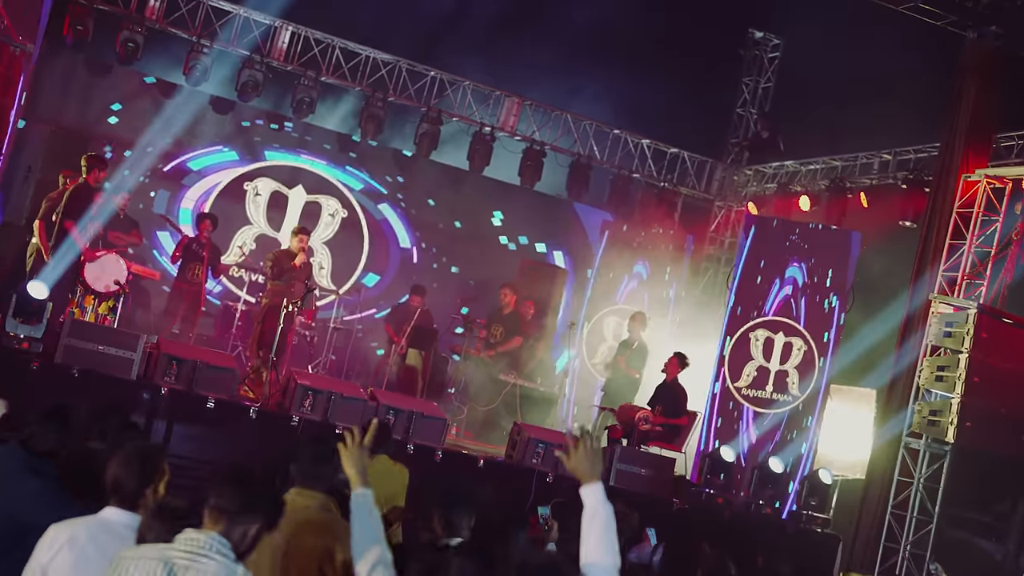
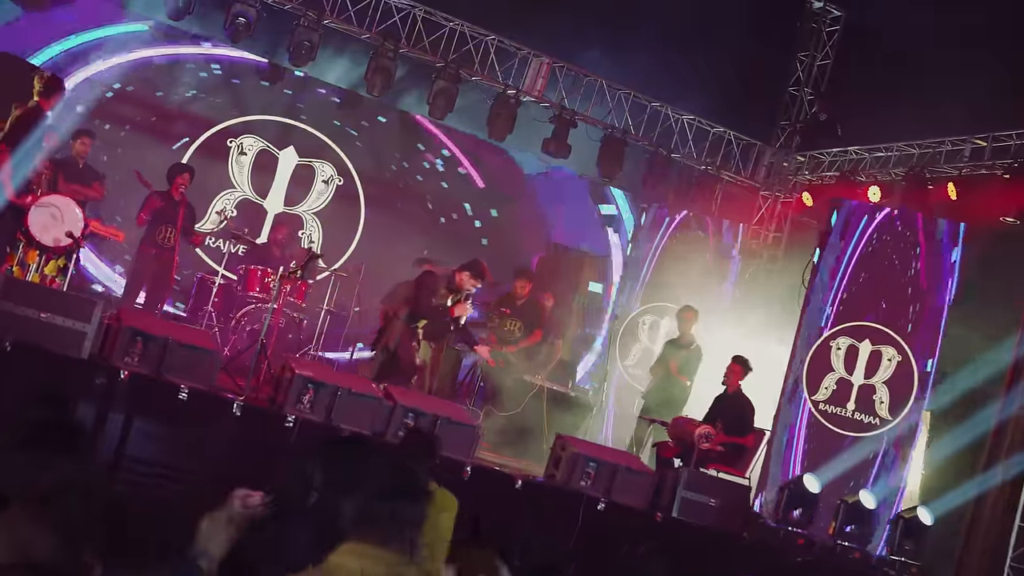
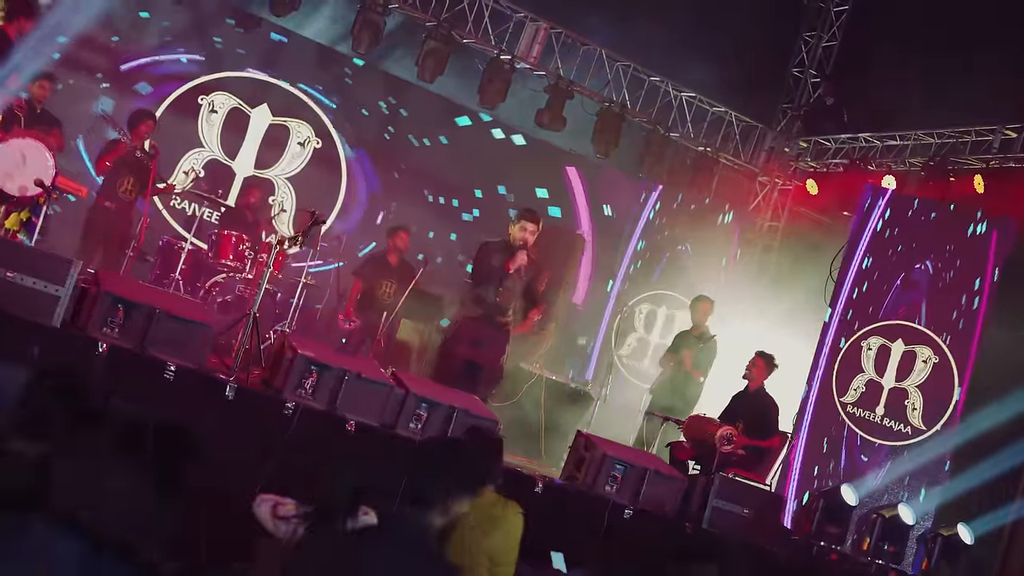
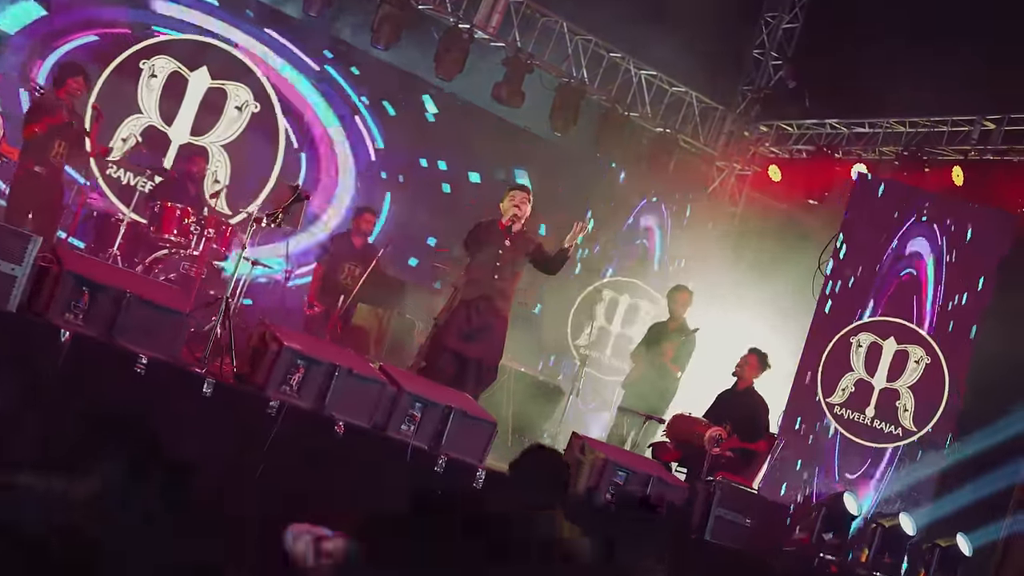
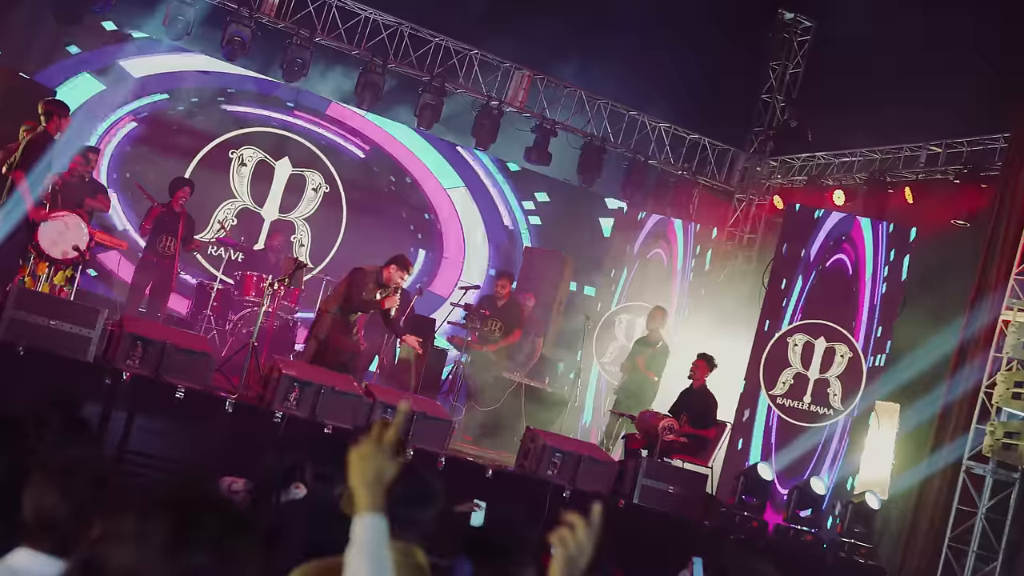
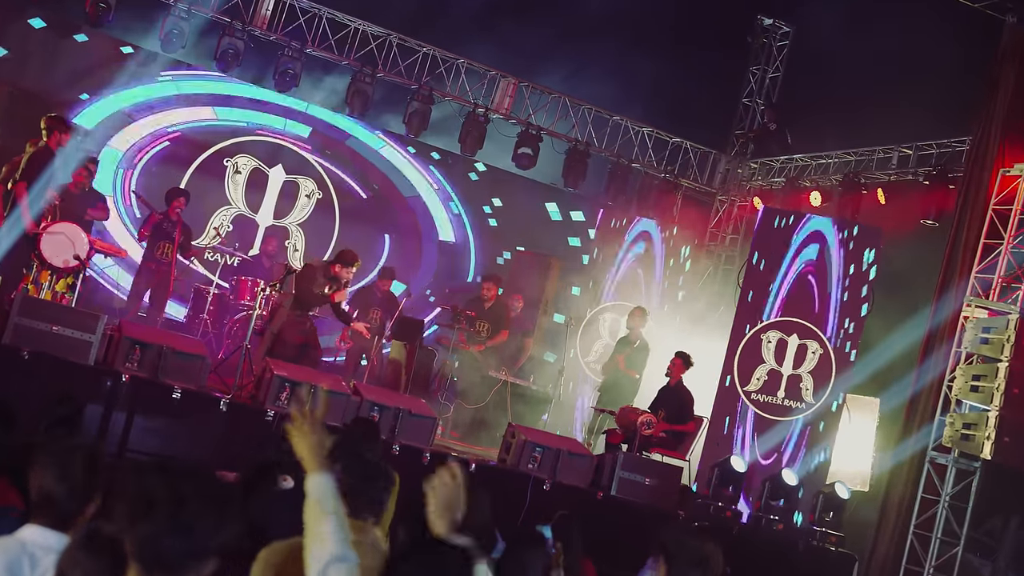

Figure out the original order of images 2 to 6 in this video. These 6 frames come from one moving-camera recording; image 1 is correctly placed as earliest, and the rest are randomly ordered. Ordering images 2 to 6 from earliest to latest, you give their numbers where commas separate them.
6, 5, 2, 3, 4
